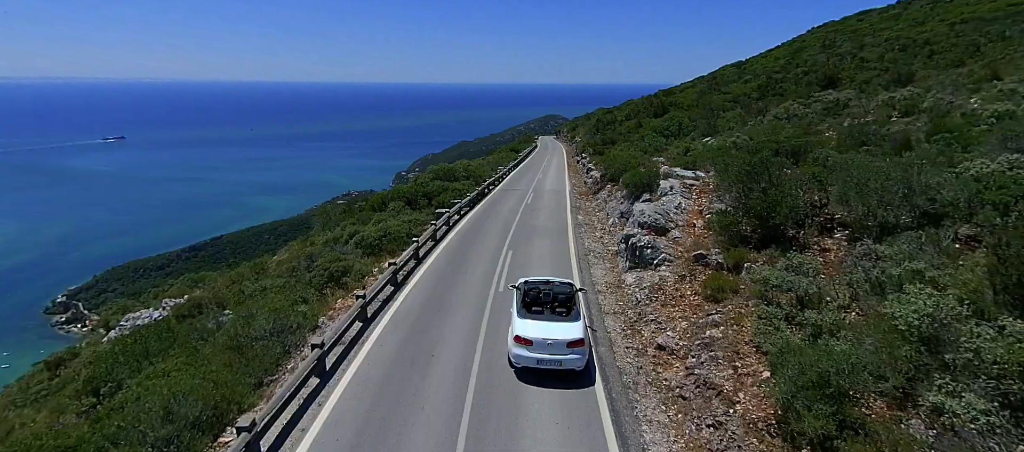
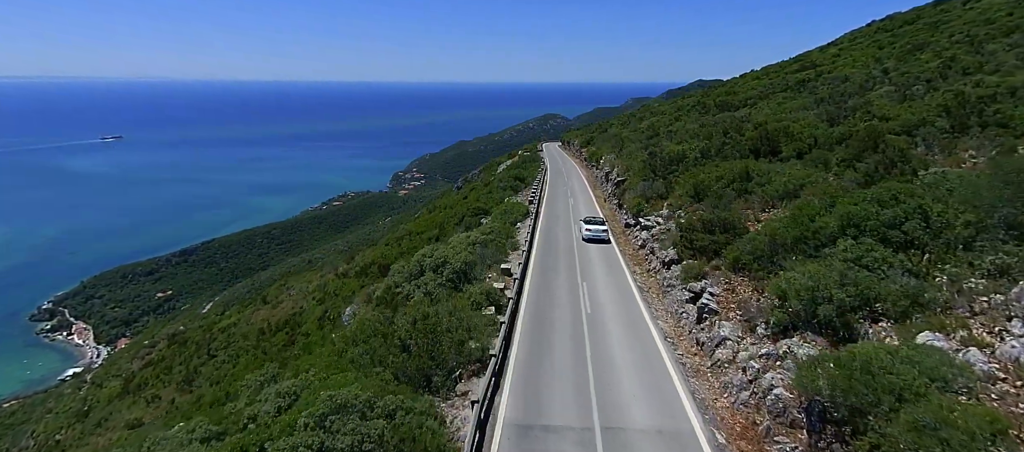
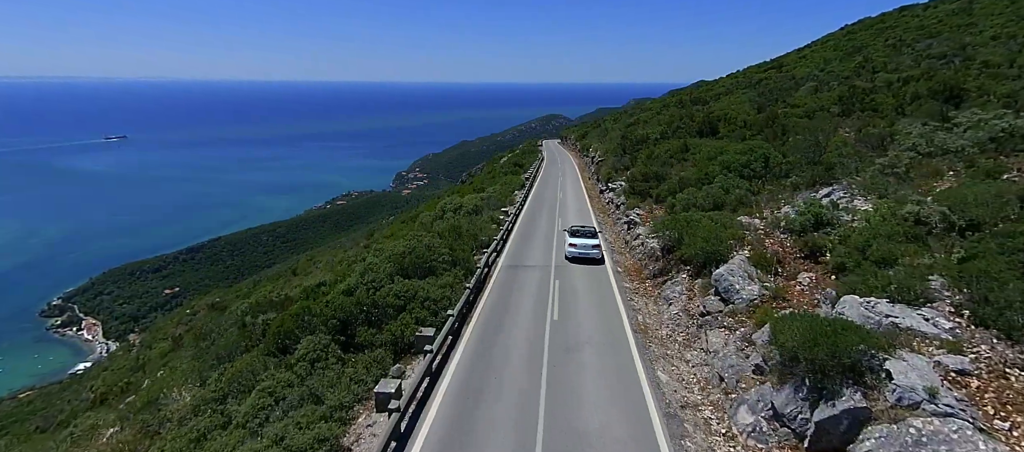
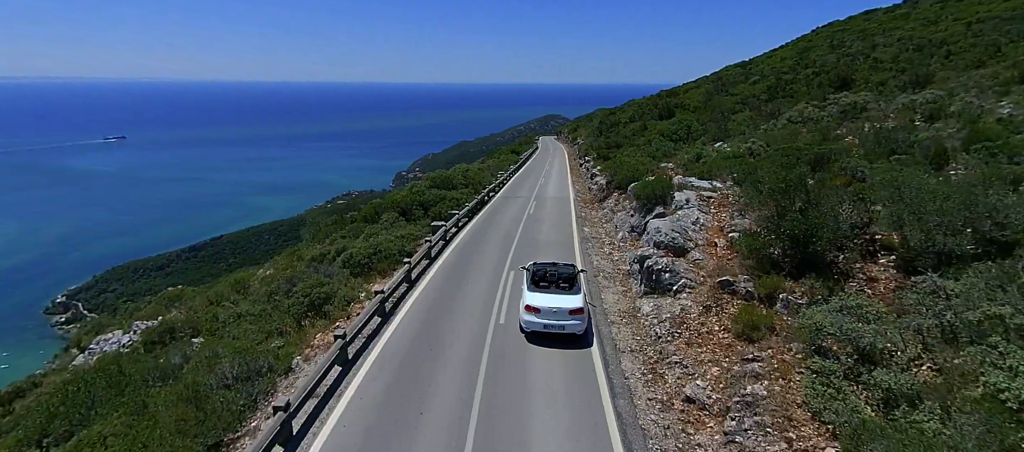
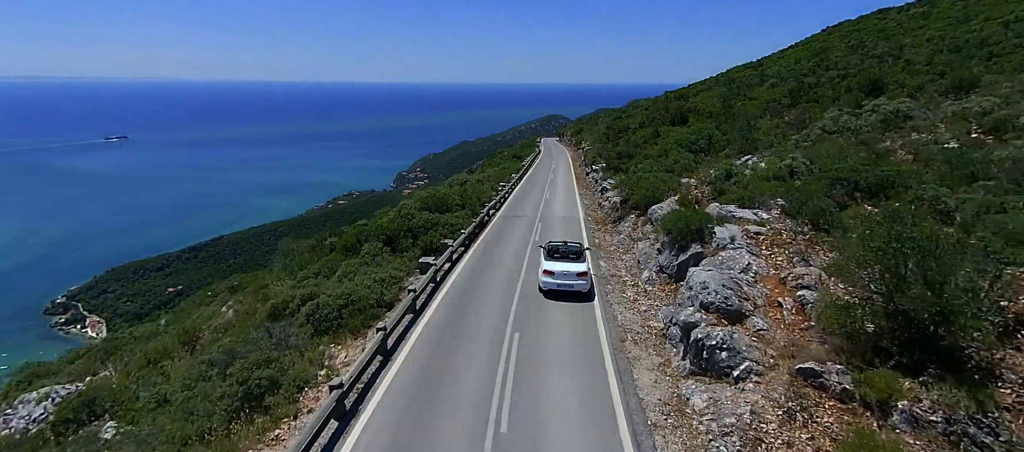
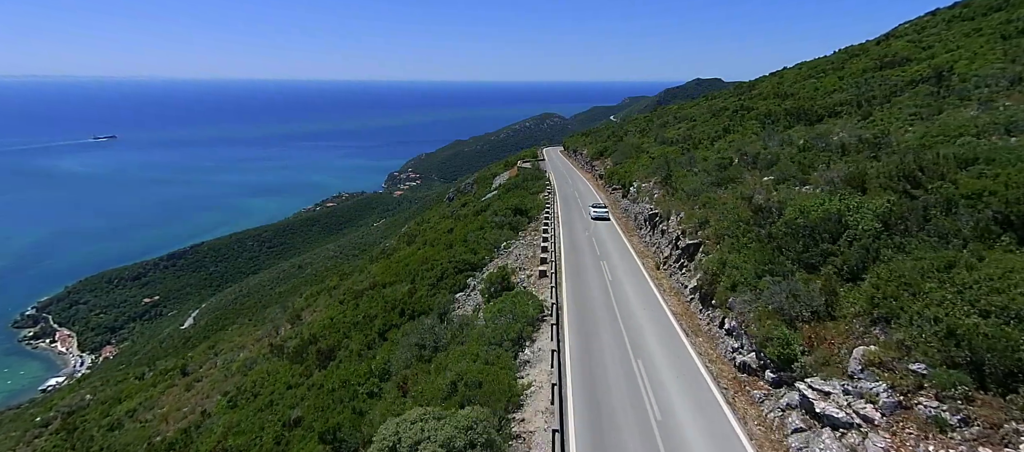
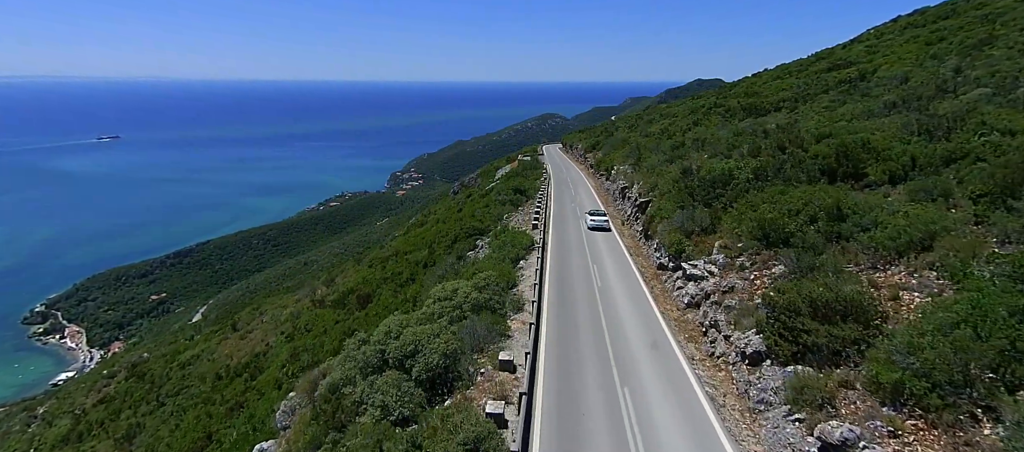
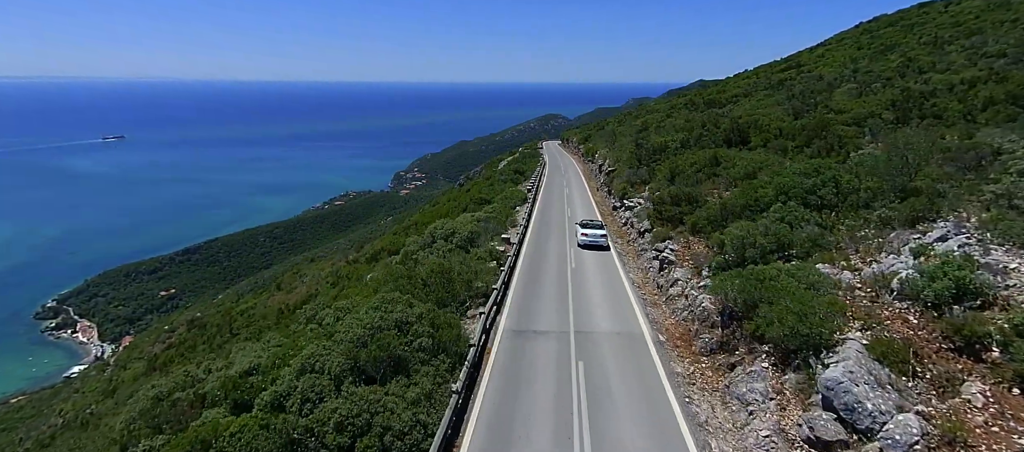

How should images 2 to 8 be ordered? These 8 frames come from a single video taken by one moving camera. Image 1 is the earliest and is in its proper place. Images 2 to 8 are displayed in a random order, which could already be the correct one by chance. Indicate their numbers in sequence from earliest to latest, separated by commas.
4, 5, 3, 8, 2, 7, 6
